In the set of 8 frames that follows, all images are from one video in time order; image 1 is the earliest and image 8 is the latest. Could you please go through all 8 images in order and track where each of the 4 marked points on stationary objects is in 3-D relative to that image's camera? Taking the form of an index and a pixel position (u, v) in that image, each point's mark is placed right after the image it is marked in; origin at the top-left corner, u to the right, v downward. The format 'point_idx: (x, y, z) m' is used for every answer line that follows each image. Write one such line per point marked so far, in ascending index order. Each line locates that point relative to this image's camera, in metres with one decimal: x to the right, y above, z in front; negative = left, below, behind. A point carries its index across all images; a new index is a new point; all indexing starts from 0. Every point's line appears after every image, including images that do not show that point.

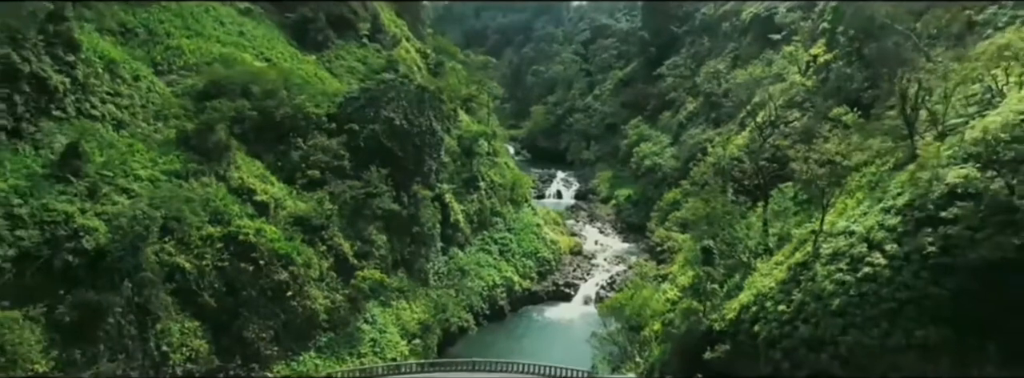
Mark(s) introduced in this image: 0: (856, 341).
0: (+8.7, -3.9, +14.6) m
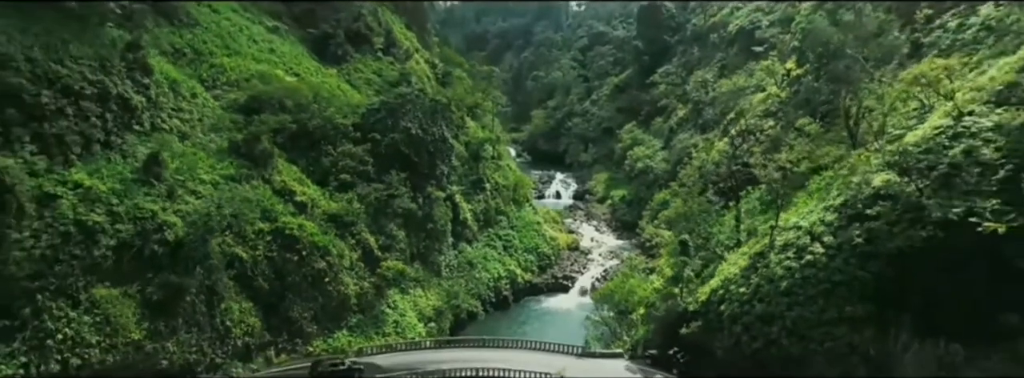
0: (+8.9, -4.0, +17.9) m
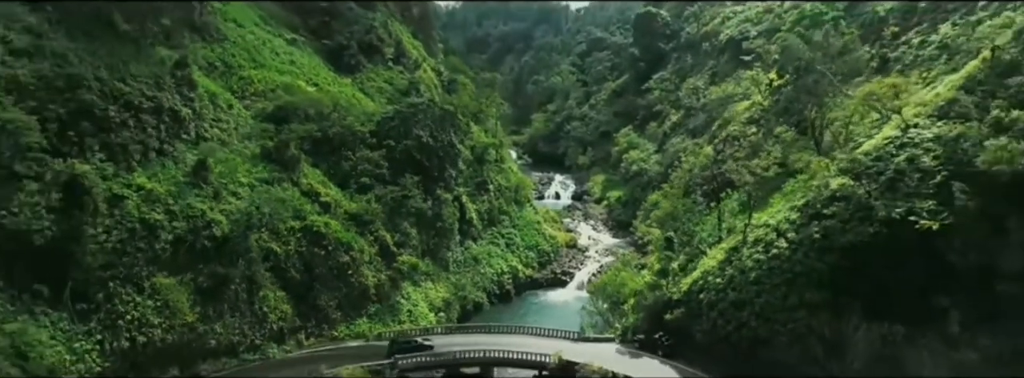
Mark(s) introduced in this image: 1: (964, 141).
0: (+9.1, -4.1, +20.6) m
1: (+15.3, +1.6, +19.5) m
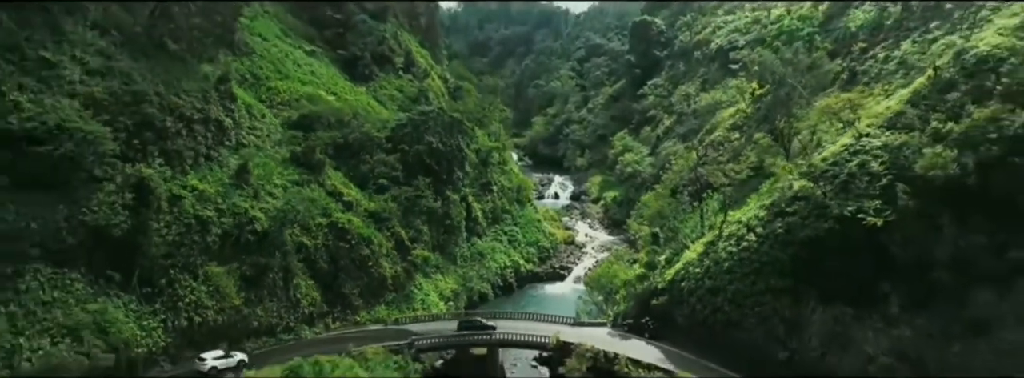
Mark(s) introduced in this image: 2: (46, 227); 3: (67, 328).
0: (+9.2, -4.1, +23.6) m
1: (+15.4, +1.6, +22.6) m
2: (-15.4, -1.2, +19.1) m
3: (-14.3, -4.5, +18.5) m
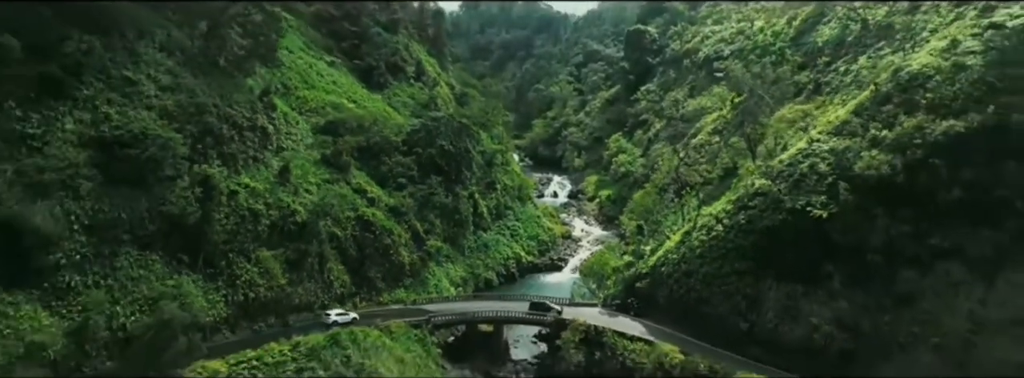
0: (+9.4, -4.0, +27.7) m
1: (+15.6, +1.7, +26.7) m
2: (-15.2, -1.1, +23.2) m
3: (-14.1, -4.3, +22.6) m
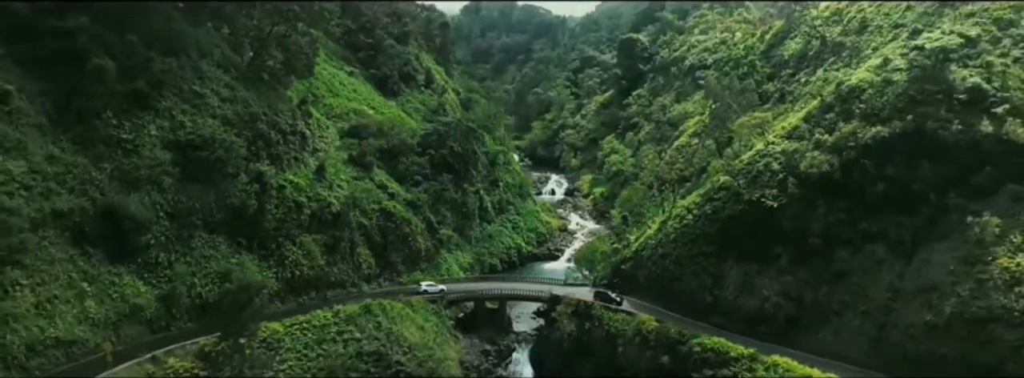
0: (+9.5, -3.7, +32.8) m
1: (+15.7, +2.0, +31.8) m
2: (-15.1, -0.8, +28.3) m
3: (-14.0, -4.1, +27.7) m
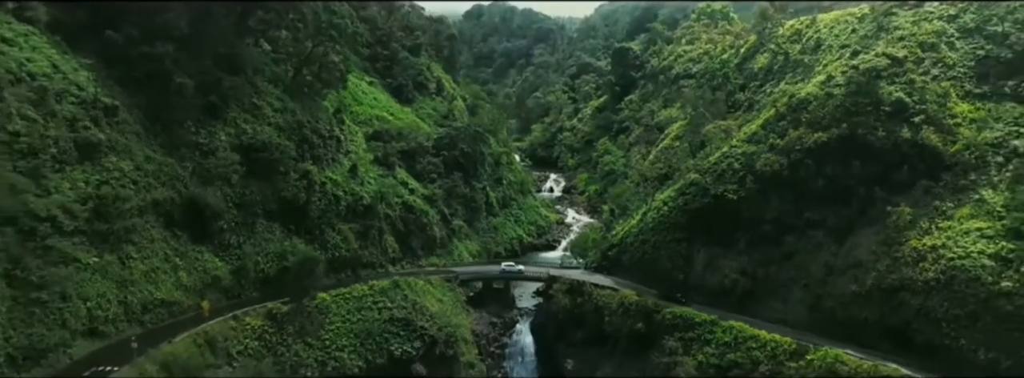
0: (+9.8, -3.4, +39.0) m
1: (+16.0, +2.2, +38.0) m
2: (-14.8, -0.5, +34.5) m
3: (-13.7, -3.8, +33.9) m
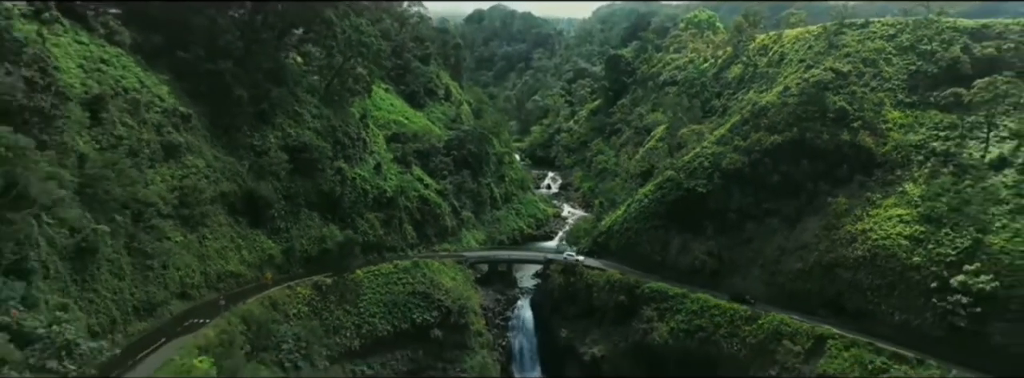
0: (+10.0, -3.0, +45.5) m
1: (+16.2, +2.7, +44.5) m
2: (-14.6, -0.1, +41.0) m
3: (-13.5, -3.4, +40.4) m
